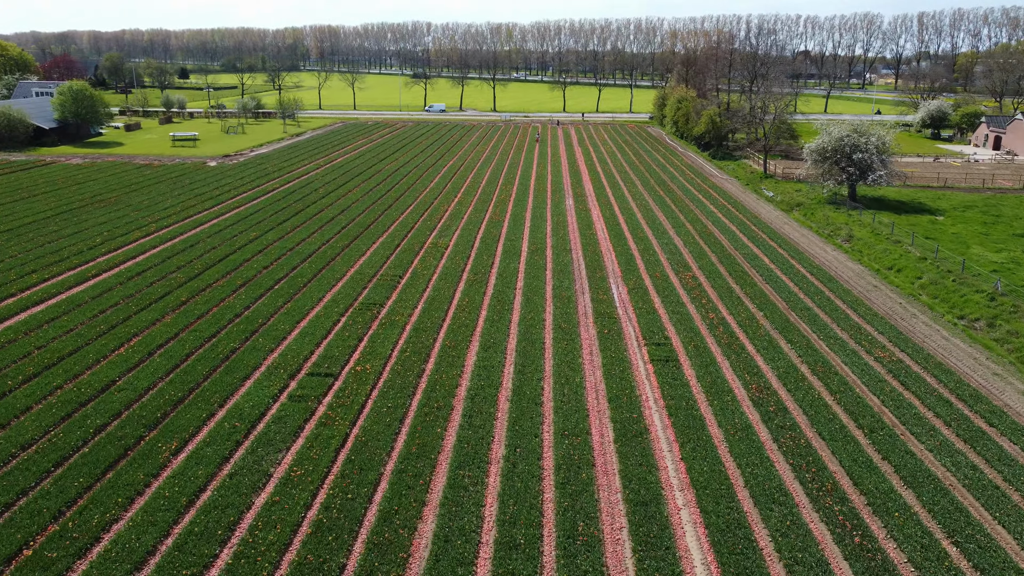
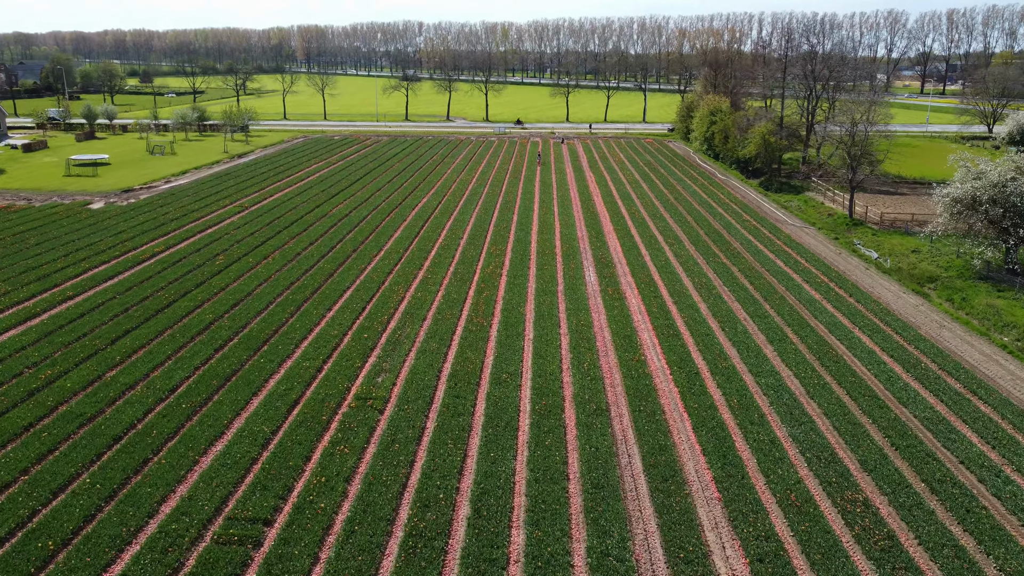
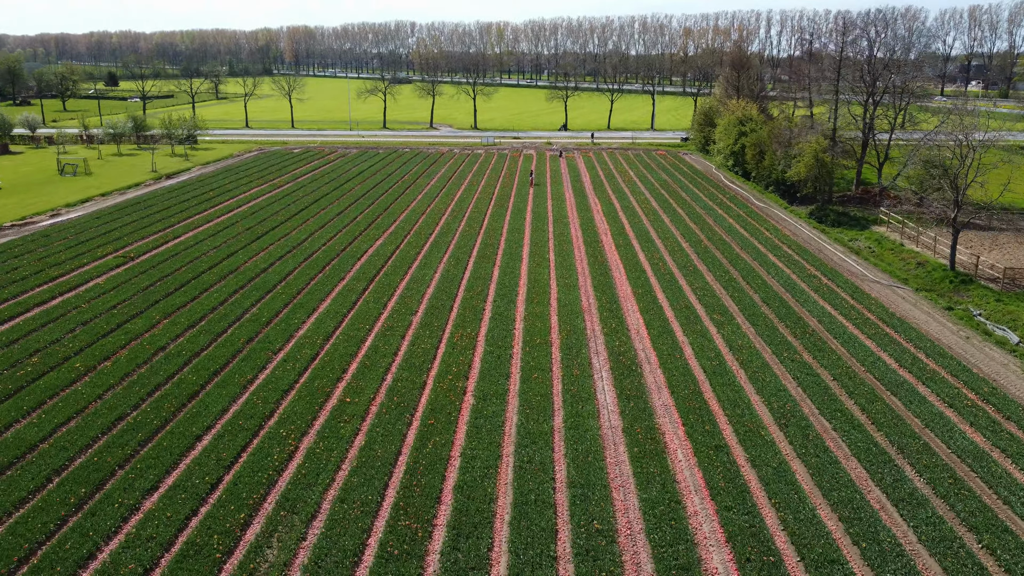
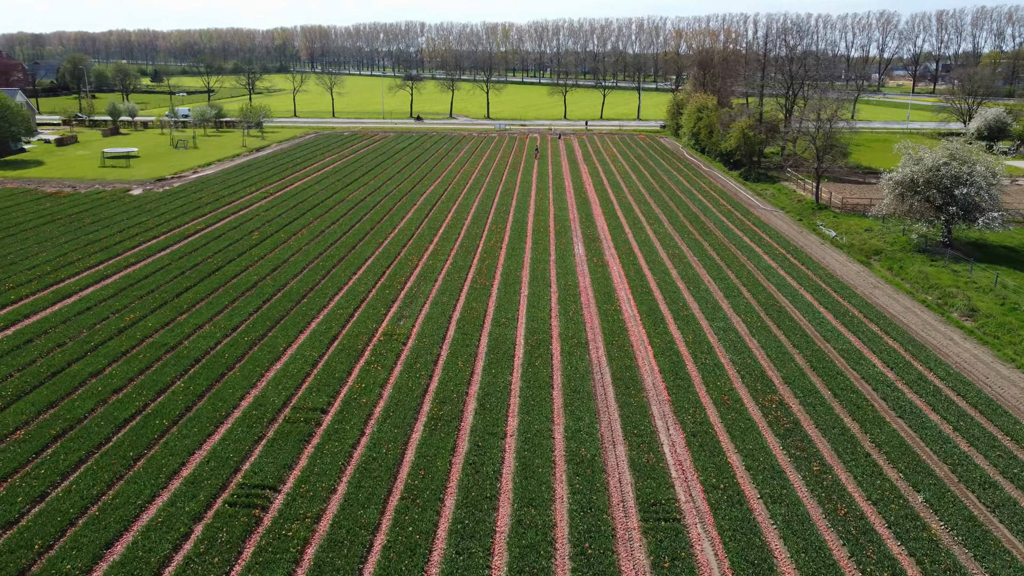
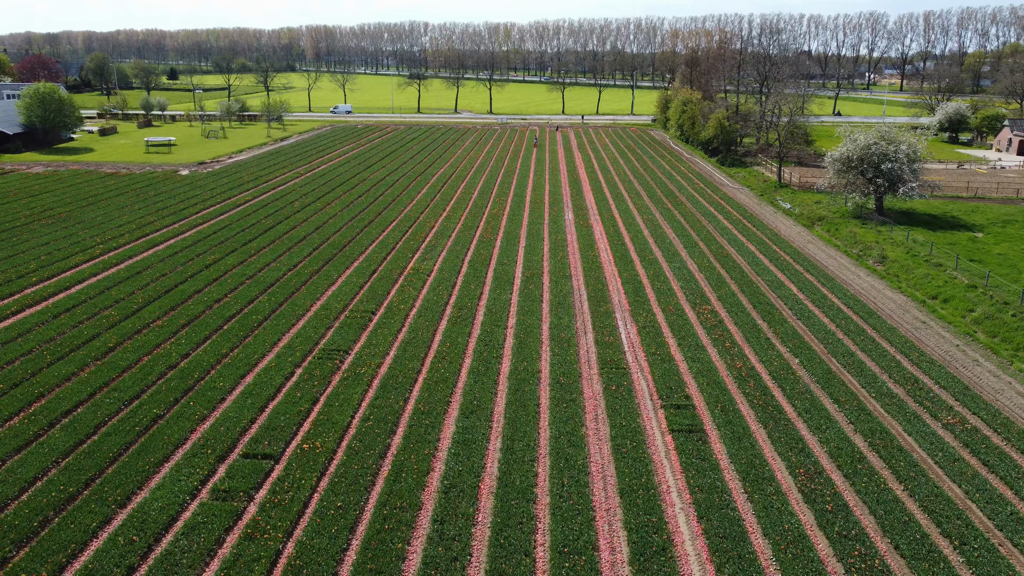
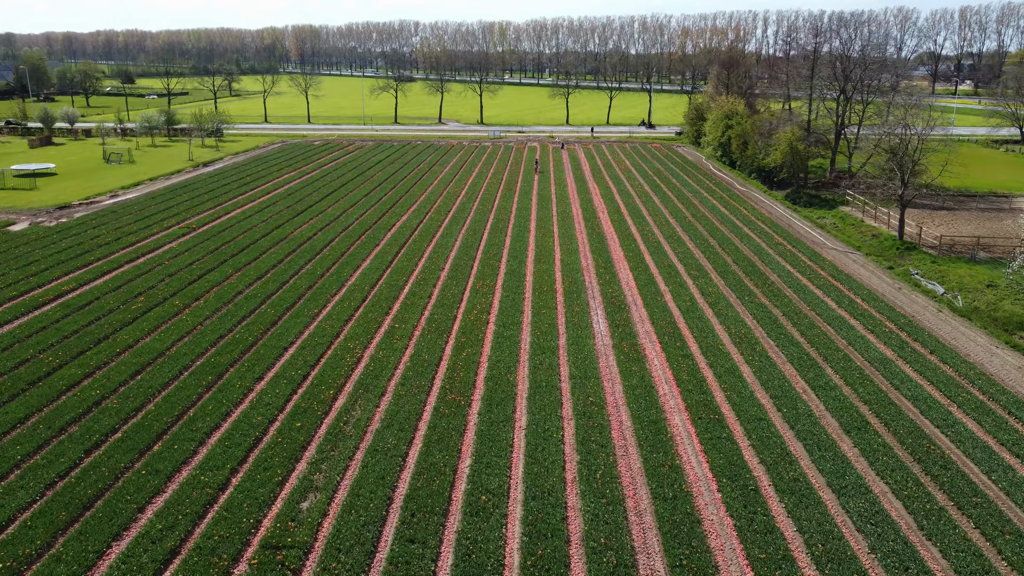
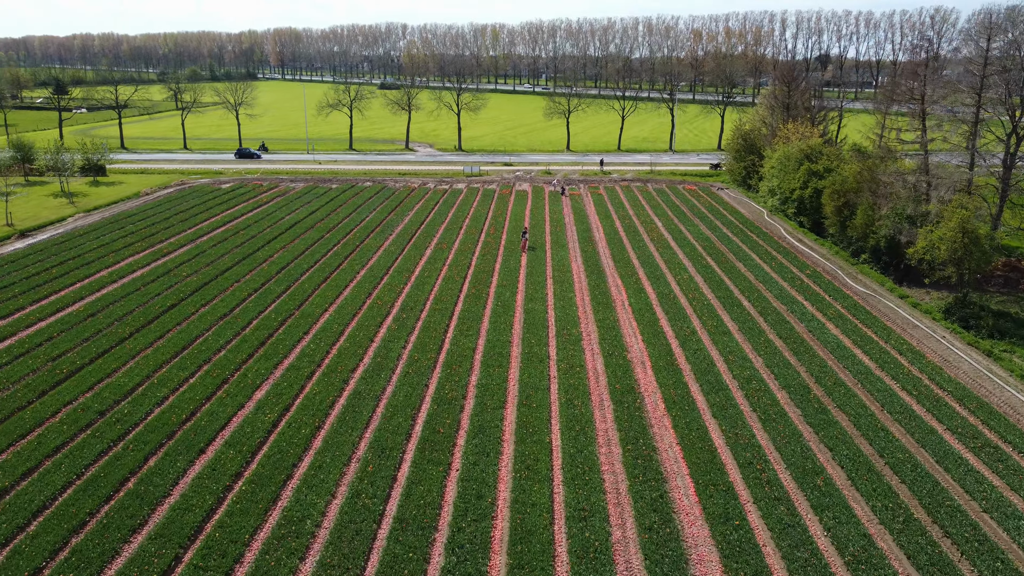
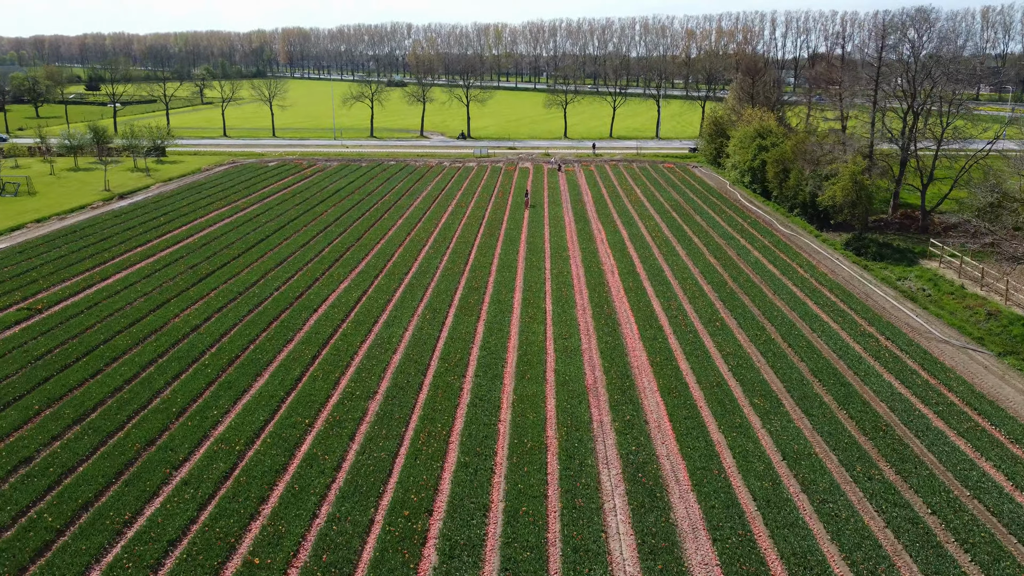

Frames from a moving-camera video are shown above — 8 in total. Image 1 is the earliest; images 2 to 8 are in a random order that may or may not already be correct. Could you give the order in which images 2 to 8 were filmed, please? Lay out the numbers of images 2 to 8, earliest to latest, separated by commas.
5, 4, 2, 6, 3, 8, 7
